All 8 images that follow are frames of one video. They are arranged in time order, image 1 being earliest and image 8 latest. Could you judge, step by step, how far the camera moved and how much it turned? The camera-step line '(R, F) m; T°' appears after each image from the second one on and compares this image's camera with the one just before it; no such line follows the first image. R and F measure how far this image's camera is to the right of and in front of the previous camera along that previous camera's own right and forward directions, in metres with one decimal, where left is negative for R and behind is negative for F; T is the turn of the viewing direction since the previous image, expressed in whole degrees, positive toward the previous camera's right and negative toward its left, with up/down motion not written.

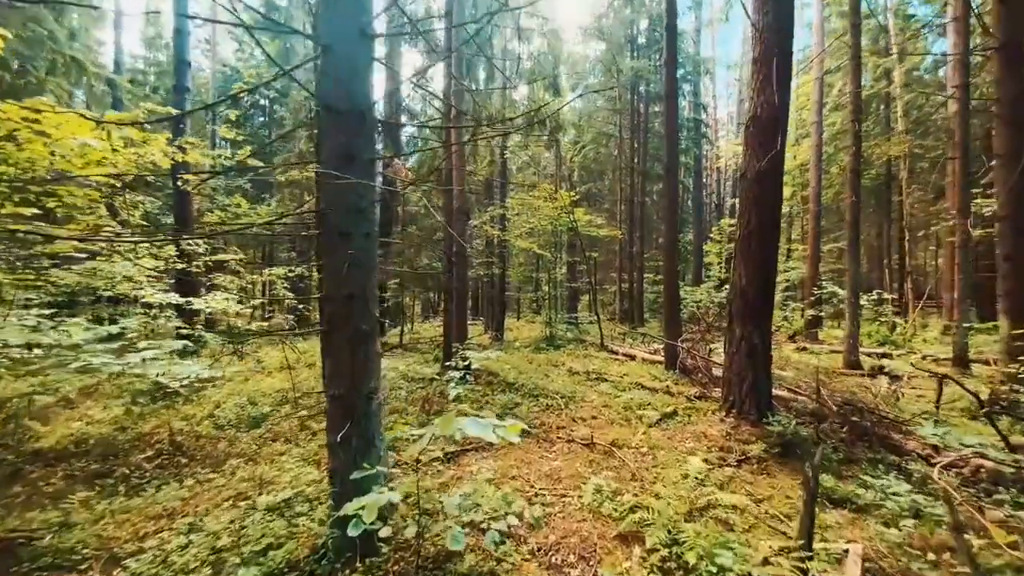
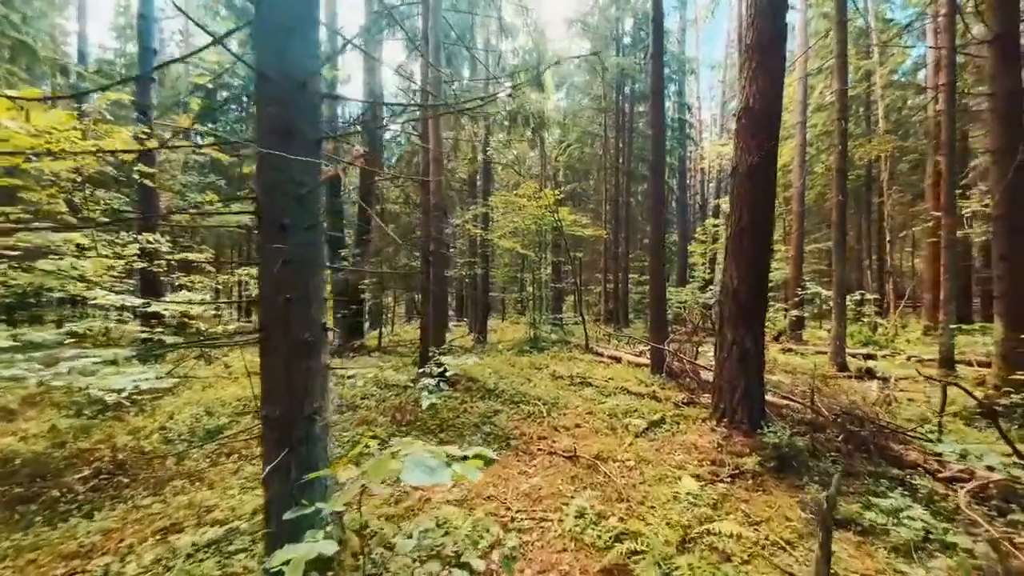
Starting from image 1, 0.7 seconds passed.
(+0.1, +0.4) m; +2°
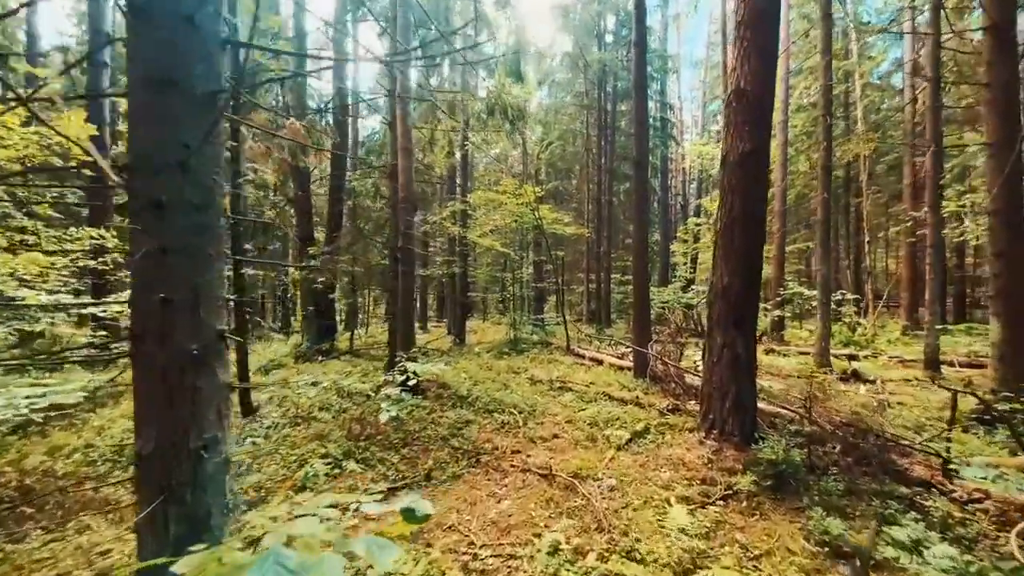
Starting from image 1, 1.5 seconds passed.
(+0.1, +0.5) m; +2°
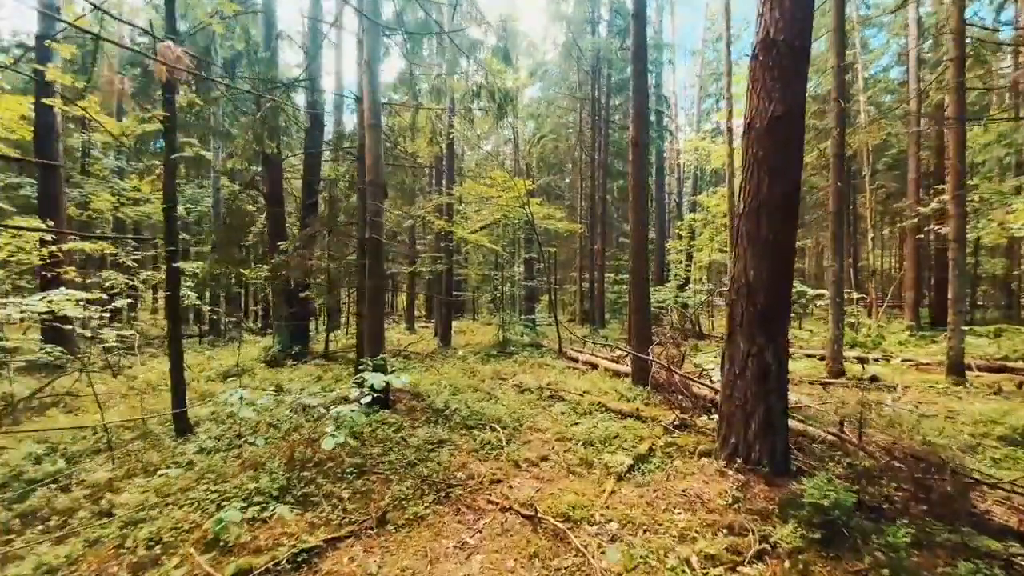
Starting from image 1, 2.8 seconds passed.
(+0.1, +0.8) m; +1°
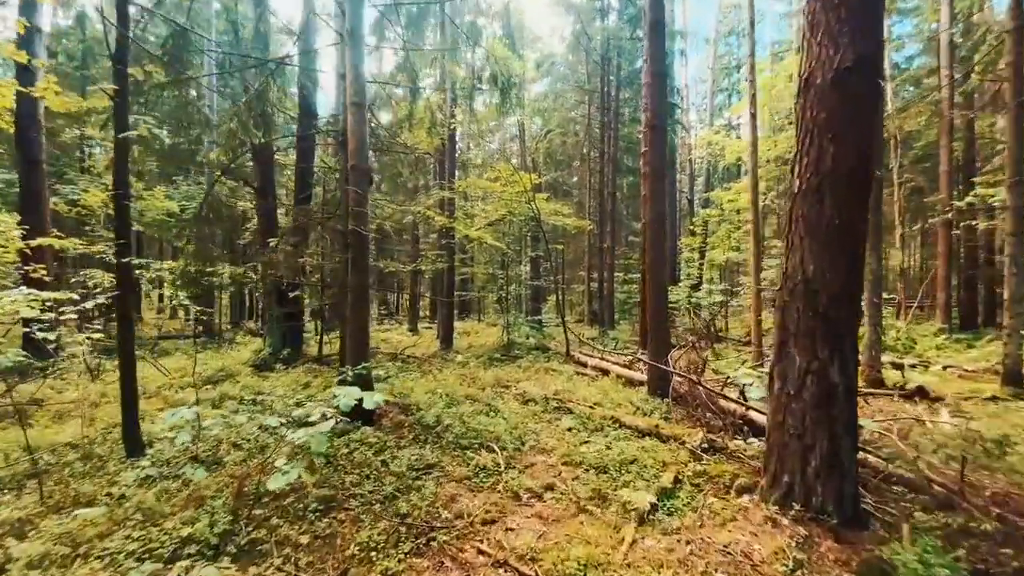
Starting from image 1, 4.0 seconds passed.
(+0.1, +0.7) m; -1°
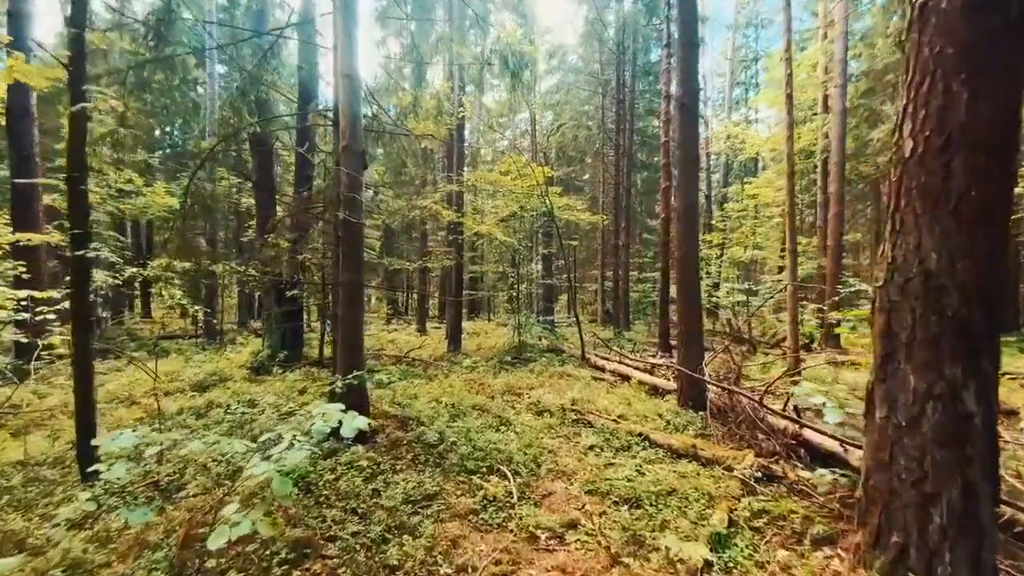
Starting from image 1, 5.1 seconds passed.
(0.0, +0.7) m; -1°
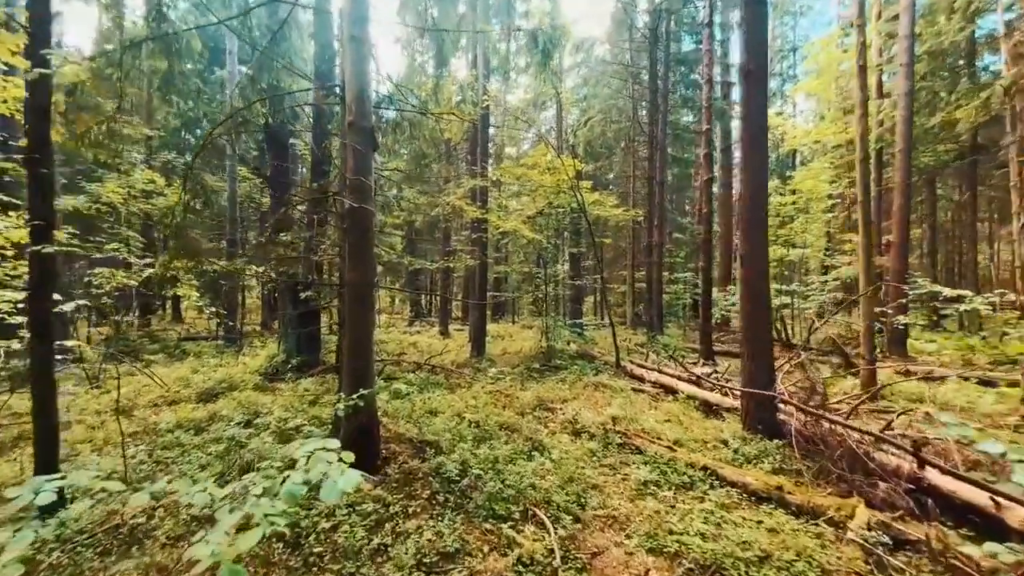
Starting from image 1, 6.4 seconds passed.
(-0.1, +0.8) m; -3°
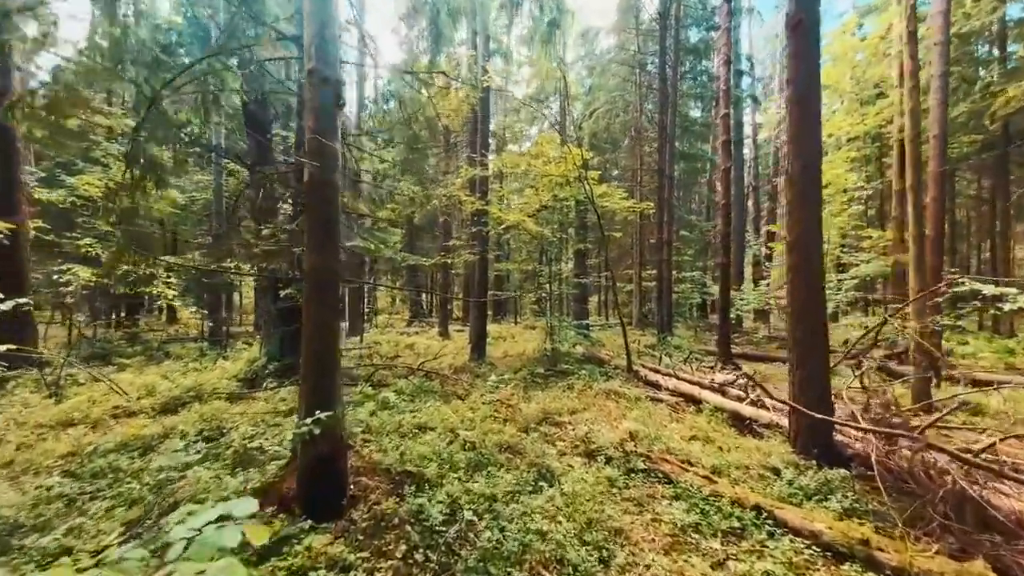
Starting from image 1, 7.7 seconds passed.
(0.0, +0.8) m; 0°
